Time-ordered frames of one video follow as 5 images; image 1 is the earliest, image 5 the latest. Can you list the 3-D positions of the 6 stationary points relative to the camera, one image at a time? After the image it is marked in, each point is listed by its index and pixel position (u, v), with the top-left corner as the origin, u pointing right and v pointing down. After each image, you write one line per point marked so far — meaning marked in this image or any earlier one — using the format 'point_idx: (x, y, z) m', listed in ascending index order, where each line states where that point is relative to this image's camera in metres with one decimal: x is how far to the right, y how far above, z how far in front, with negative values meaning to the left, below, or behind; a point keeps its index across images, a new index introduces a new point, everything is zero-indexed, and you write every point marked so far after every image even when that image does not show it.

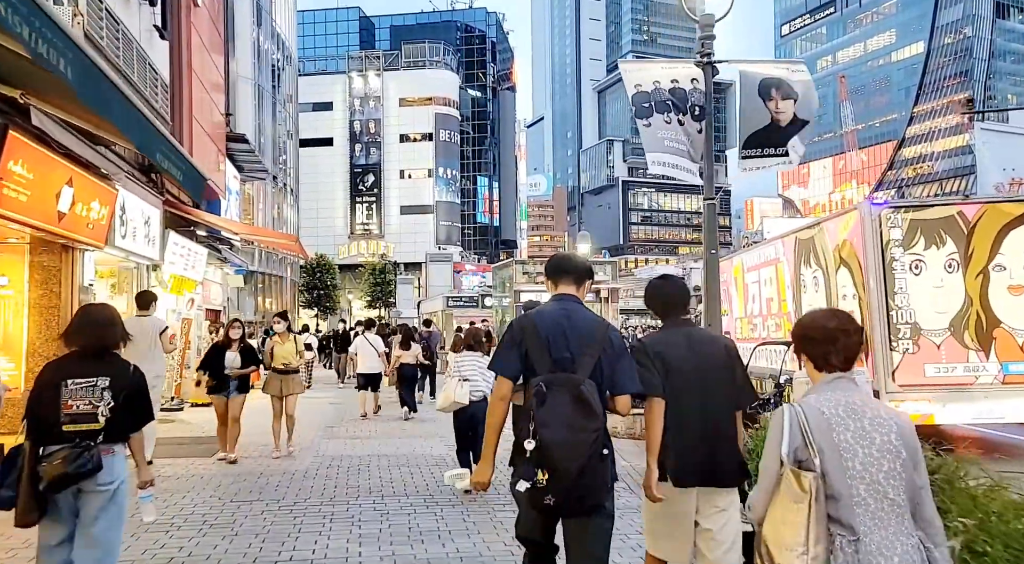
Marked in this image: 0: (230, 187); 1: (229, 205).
0: (-7.1, +2.4, +19.2) m
1: (-7.1, +1.9, +19.1) m
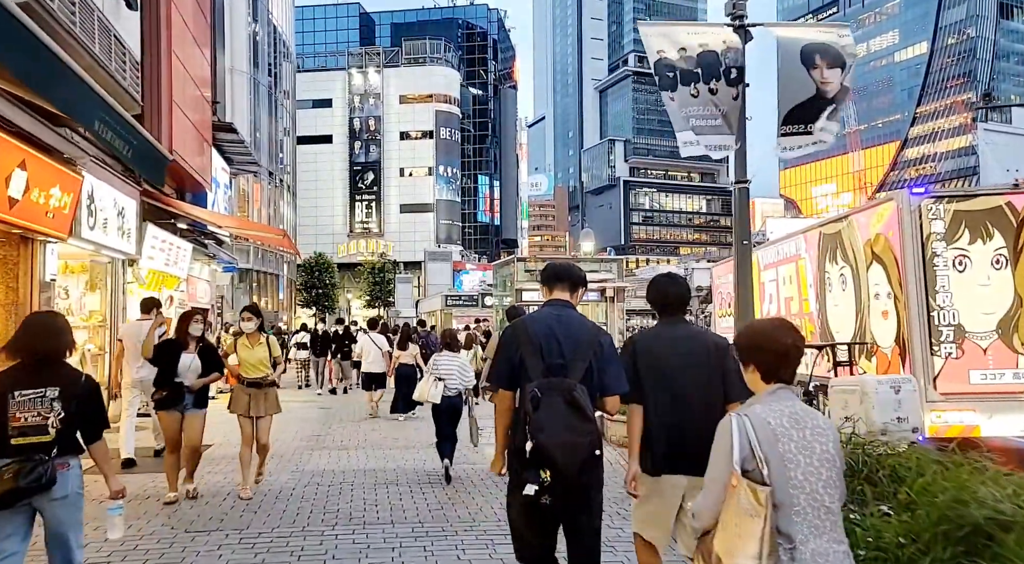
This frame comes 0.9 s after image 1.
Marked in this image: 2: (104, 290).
0: (-7.1, +2.5, +18.3) m
1: (-7.1, +2.0, +18.3) m
2: (-6.4, -0.1, +12.0) m
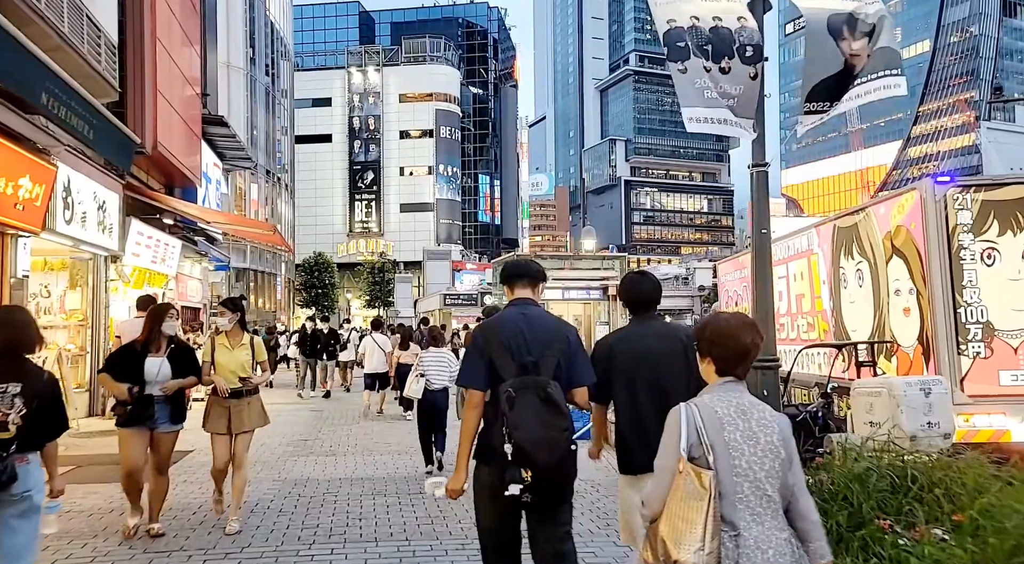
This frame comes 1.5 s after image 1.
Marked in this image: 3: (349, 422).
0: (-7.1, +2.5, +17.9) m
1: (-7.1, +2.1, +17.8) m
2: (-6.4, -0.1, +11.5) m
3: (-2.6, -2.2, +11.9) m
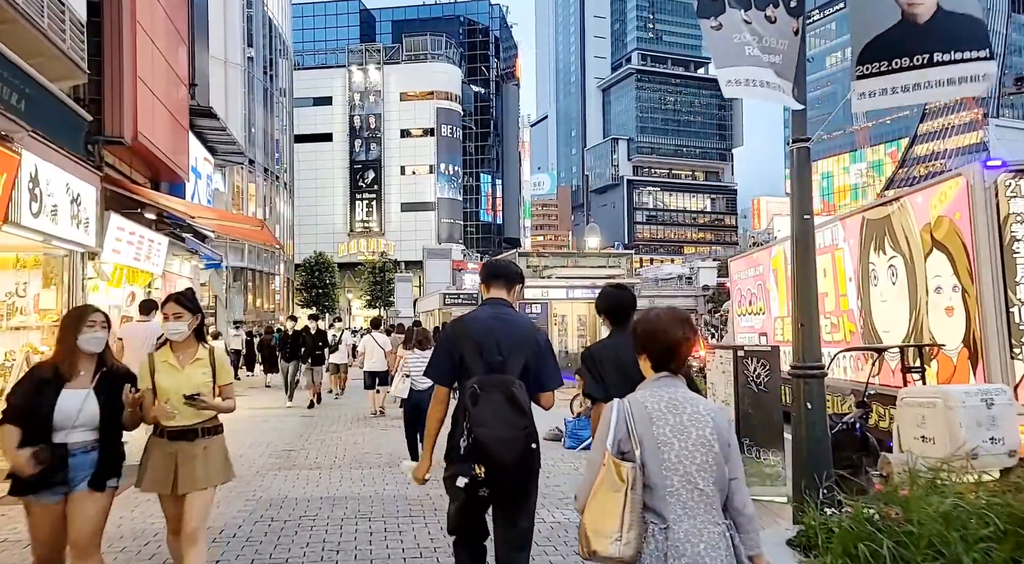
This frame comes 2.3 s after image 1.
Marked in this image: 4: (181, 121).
0: (-7.1, +2.5, +17.2) m
1: (-7.1, +2.1, +17.1) m
2: (-6.4, -0.1, +10.8) m
3: (-2.5, -2.1, +11.2) m
4: (-6.3, +3.1, +14.4) m
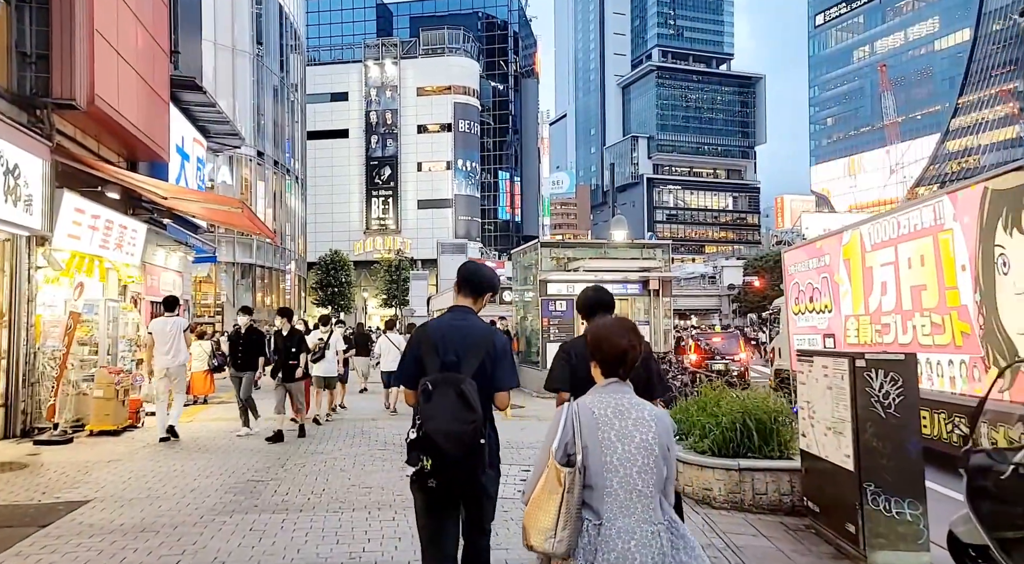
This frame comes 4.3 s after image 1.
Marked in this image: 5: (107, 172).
0: (-6.6, +2.6, +15.5) m
1: (-6.6, +2.2, +15.4) m
2: (-6.1, +0.1, +9.1) m
3: (-2.2, -2.0, +9.4) m
4: (-5.9, +3.2, +12.6) m
5: (-5.3, +1.4, +9.5) m
